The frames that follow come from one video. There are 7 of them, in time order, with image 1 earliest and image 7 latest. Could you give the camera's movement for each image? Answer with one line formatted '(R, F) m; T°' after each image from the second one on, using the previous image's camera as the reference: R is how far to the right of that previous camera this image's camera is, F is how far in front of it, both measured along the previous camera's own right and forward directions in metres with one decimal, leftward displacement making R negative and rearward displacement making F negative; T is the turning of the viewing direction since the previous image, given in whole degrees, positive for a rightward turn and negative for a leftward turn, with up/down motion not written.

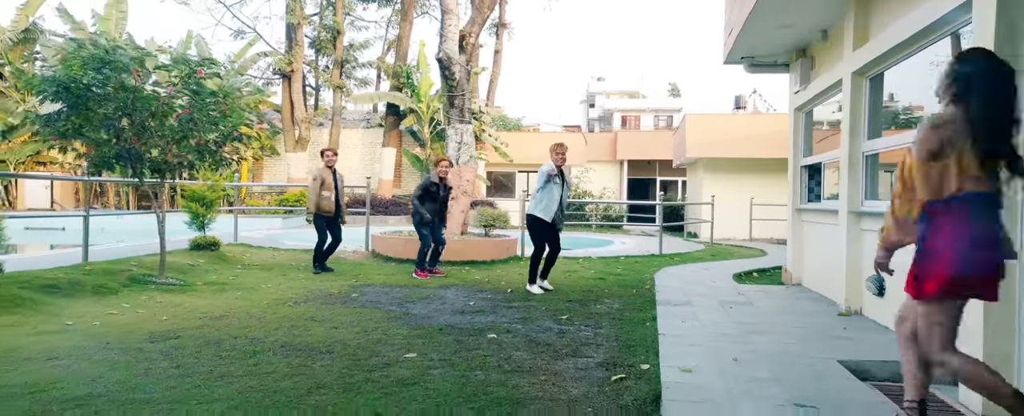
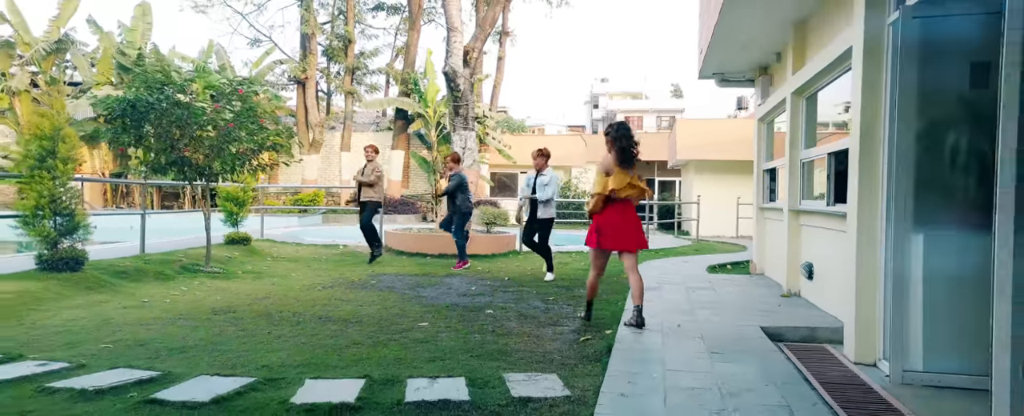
(+0.1, -1.0) m; -1°
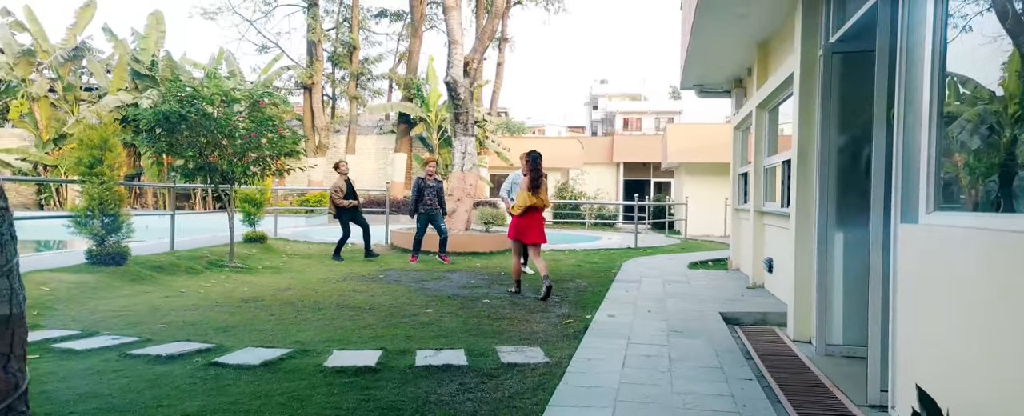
(+0.1, -0.7) m; 0°
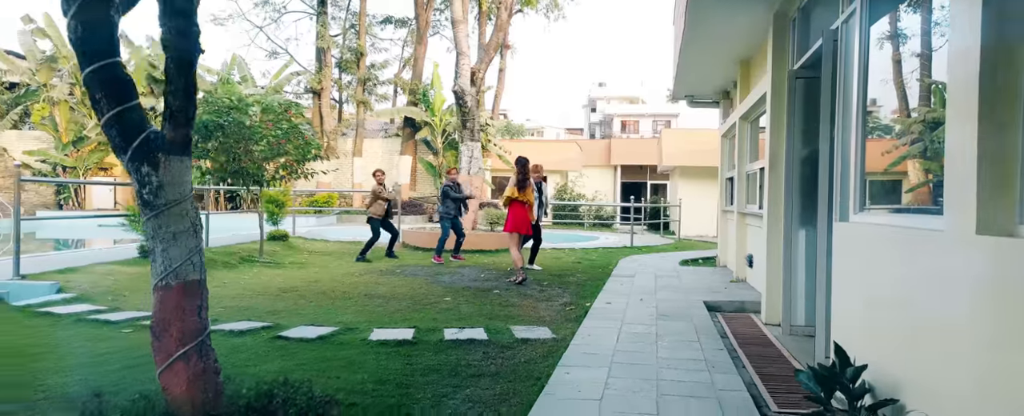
(-0.1, -0.8) m; 0°
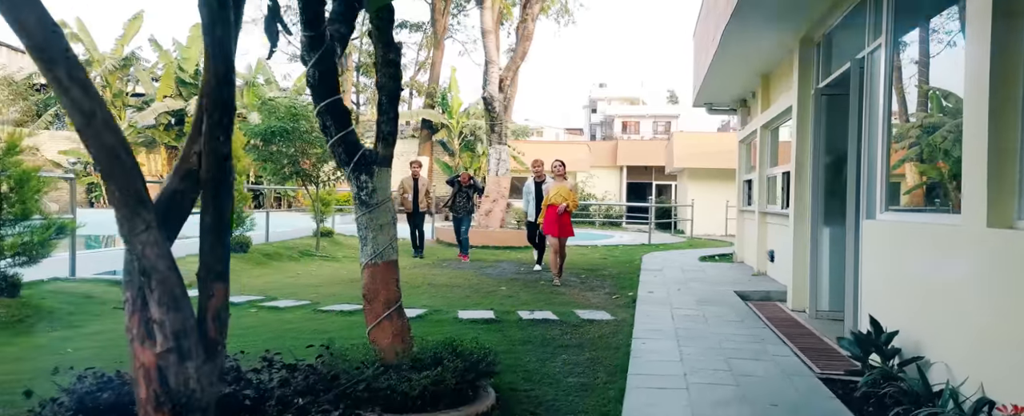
(-0.6, -0.8) m; 0°
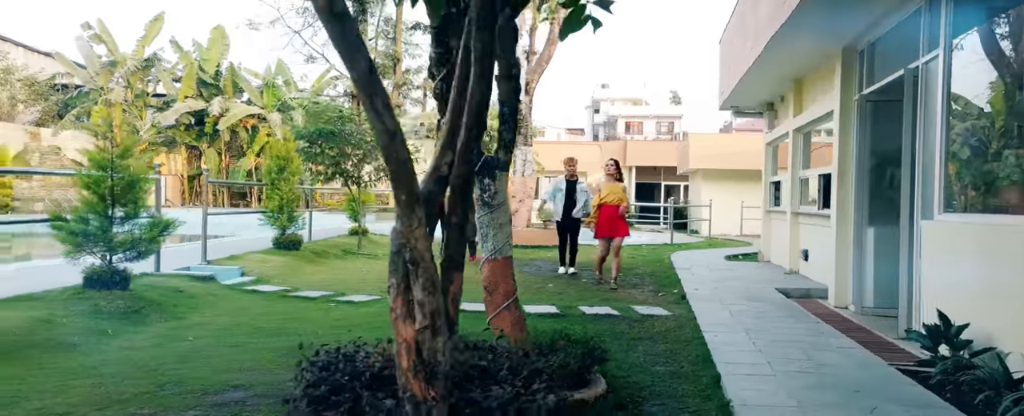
(-0.6, -0.3) m; 0°
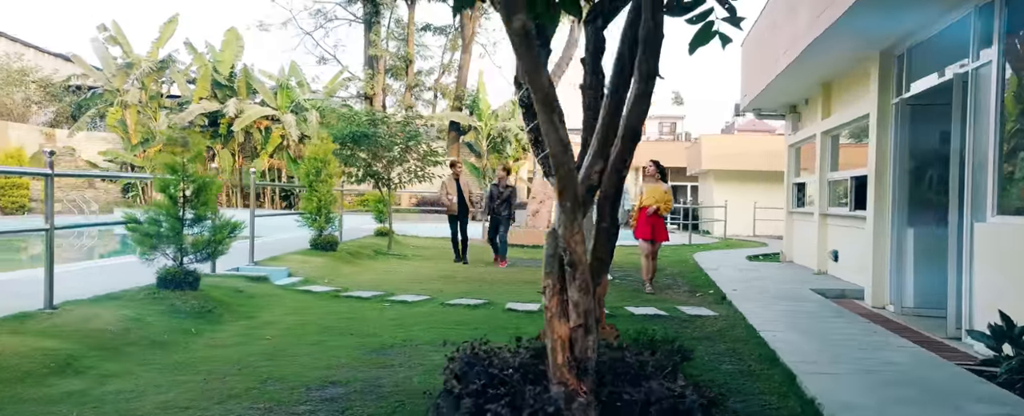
(-0.5, -0.1) m; 0°
